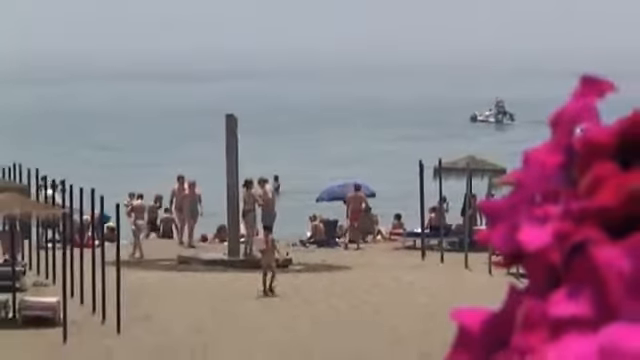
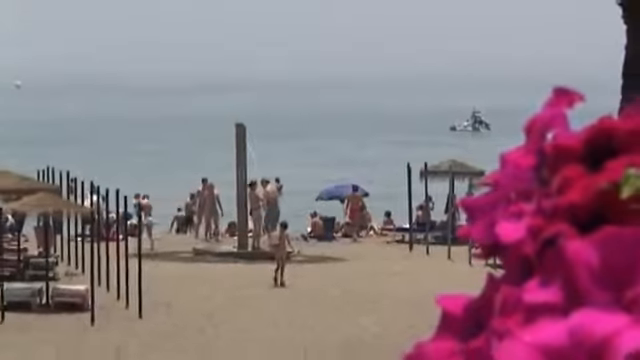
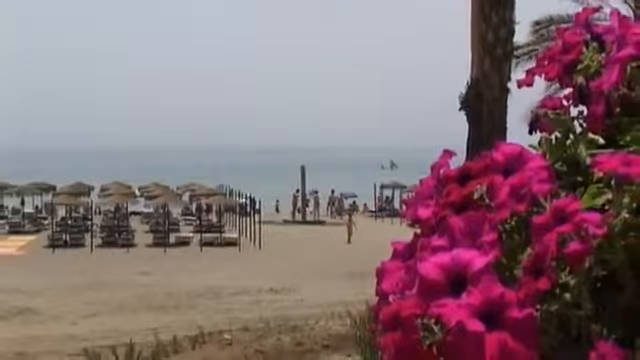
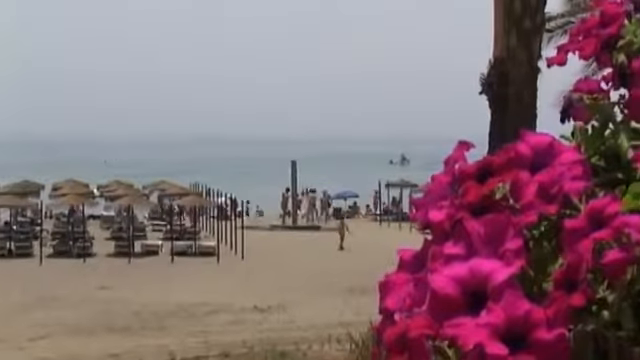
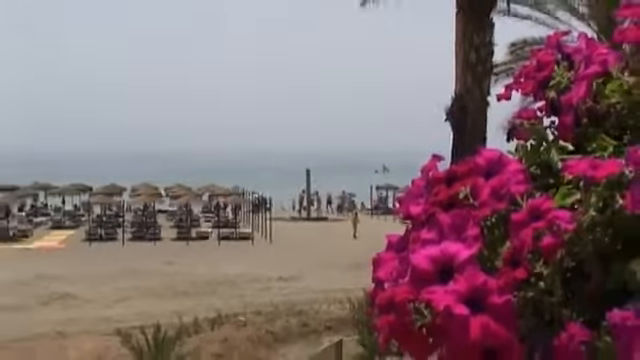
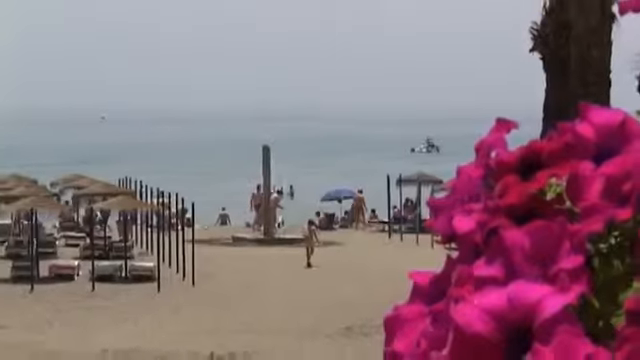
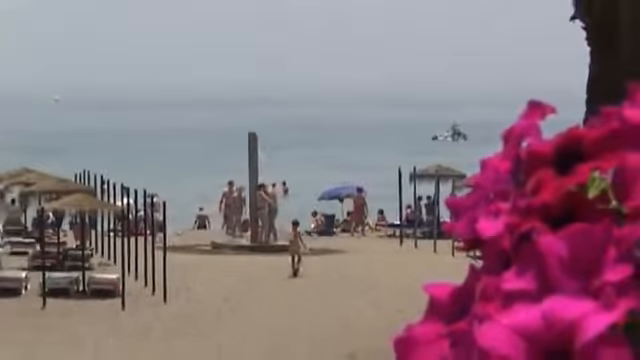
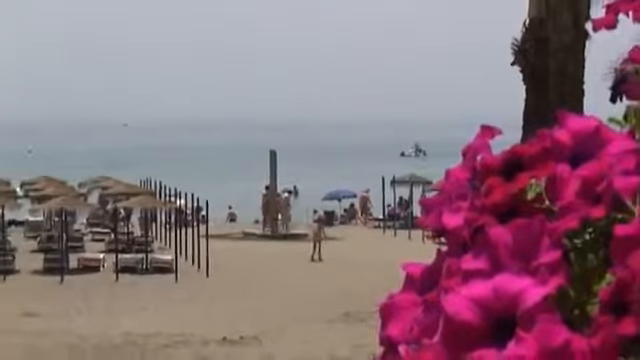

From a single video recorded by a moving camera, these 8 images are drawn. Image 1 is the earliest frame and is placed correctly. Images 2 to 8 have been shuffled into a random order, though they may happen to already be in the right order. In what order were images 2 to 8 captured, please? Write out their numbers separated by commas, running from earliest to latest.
2, 7, 6, 8, 4, 3, 5
